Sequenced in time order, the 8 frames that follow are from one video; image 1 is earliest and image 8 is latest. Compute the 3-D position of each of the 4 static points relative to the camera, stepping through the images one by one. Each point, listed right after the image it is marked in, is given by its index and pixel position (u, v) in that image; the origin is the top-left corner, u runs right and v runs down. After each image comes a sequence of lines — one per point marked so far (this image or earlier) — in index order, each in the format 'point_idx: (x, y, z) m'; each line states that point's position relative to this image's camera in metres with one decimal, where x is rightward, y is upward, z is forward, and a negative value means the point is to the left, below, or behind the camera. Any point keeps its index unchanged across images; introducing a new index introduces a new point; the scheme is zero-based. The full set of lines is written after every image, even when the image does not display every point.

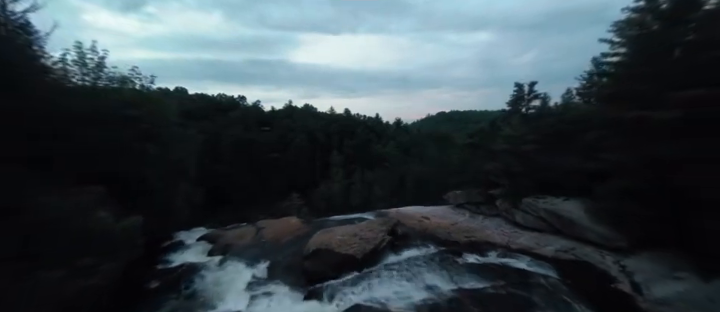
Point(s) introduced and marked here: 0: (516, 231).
0: (+7.5, -3.6, +13.3) m
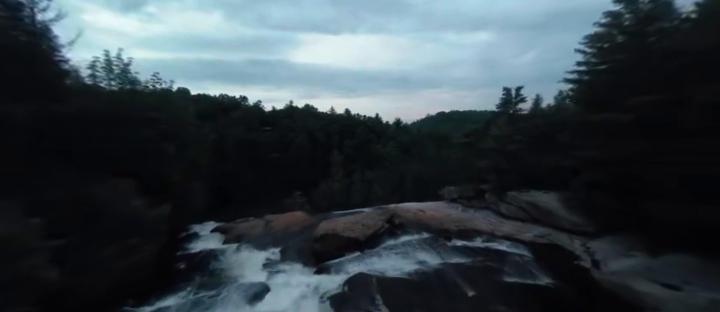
0: (+7.6, -3.4, +14.8) m
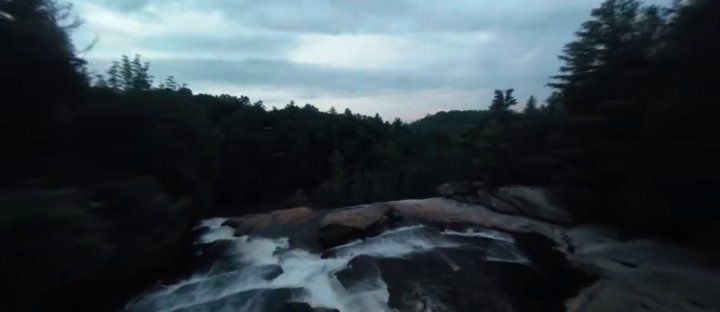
0: (+7.7, -3.3, +16.1) m
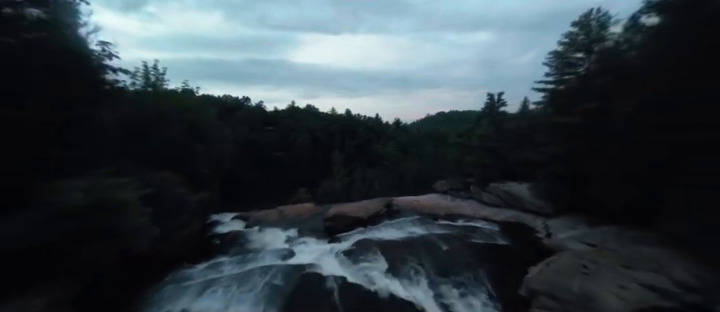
0: (+7.8, -3.2, +17.5) m
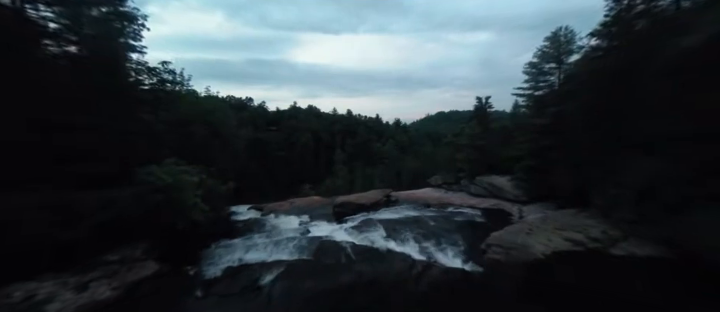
0: (+8.0, -3.0, +20.0) m
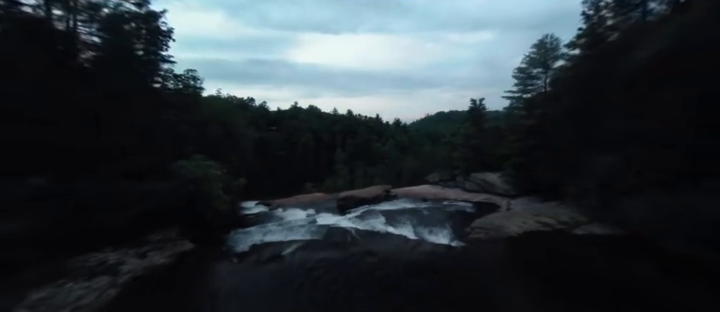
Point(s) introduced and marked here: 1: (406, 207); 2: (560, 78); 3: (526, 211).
0: (+8.1, -2.8, +21.4) m
1: (+2.5, -2.9, +14.9) m
2: (+11.1, +4.3, +15.2) m
3: (+7.1, -2.4, +11.8) m
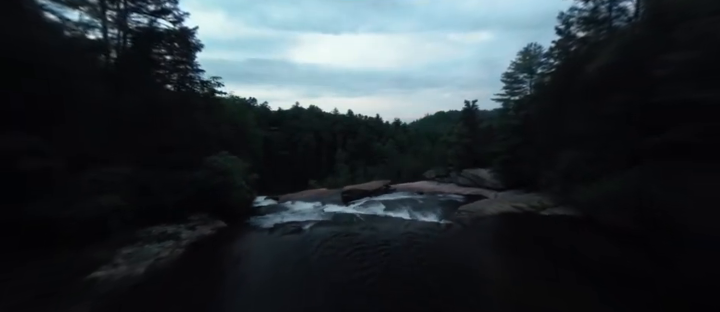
0: (+8.3, -2.6, +23.4) m
1: (+2.7, -2.7, +16.9) m
2: (+11.3, +4.6, +17.2) m
3: (+7.3, -2.2, +13.7) m
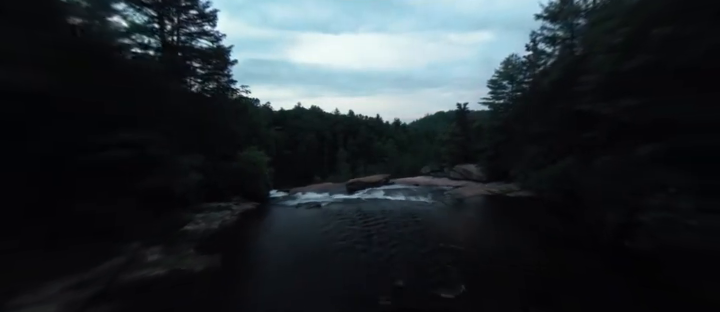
0: (+8.5, -2.3, +26.3) m
1: (+2.9, -2.4, +19.8) m
2: (+11.5, +4.8, +20.1) m
3: (+7.5, -1.9, +16.7) m
